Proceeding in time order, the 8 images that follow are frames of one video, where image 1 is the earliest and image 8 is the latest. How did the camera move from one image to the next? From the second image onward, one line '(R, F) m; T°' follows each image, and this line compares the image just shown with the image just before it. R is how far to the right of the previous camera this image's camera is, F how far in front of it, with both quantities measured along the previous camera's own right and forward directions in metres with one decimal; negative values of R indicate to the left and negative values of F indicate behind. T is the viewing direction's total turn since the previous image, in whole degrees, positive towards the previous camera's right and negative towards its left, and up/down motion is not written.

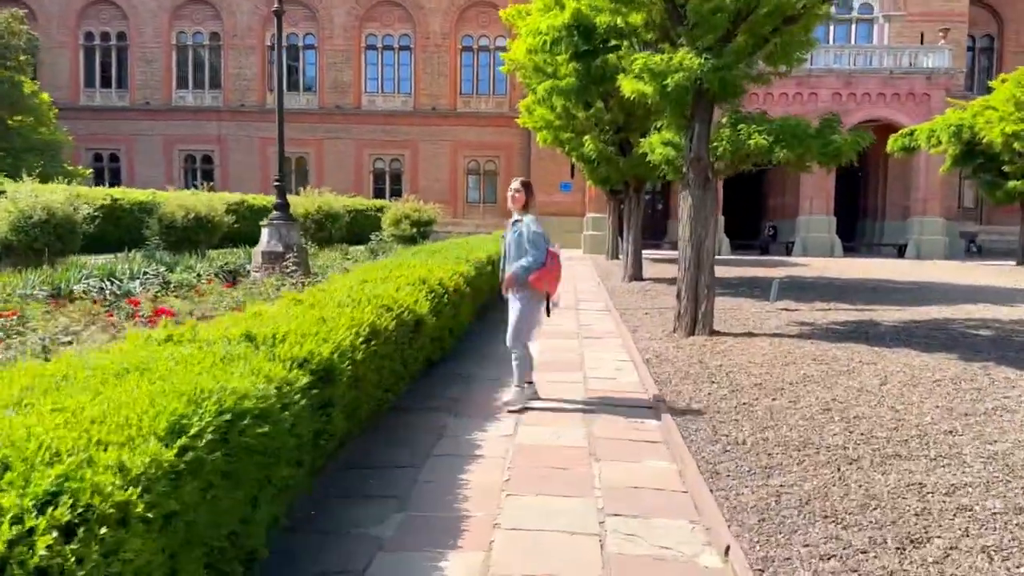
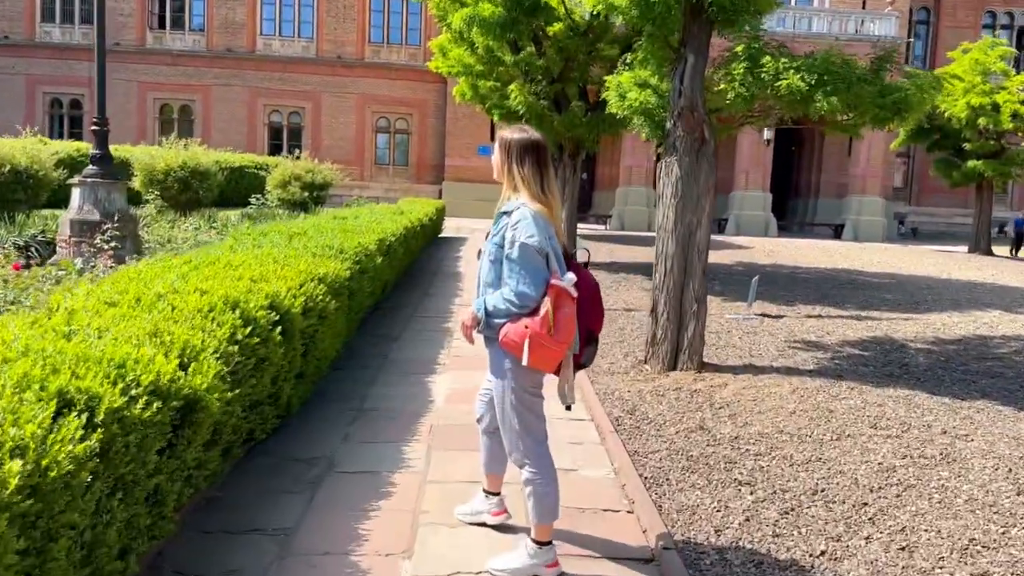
(+0.1, +3.1) m; +6°
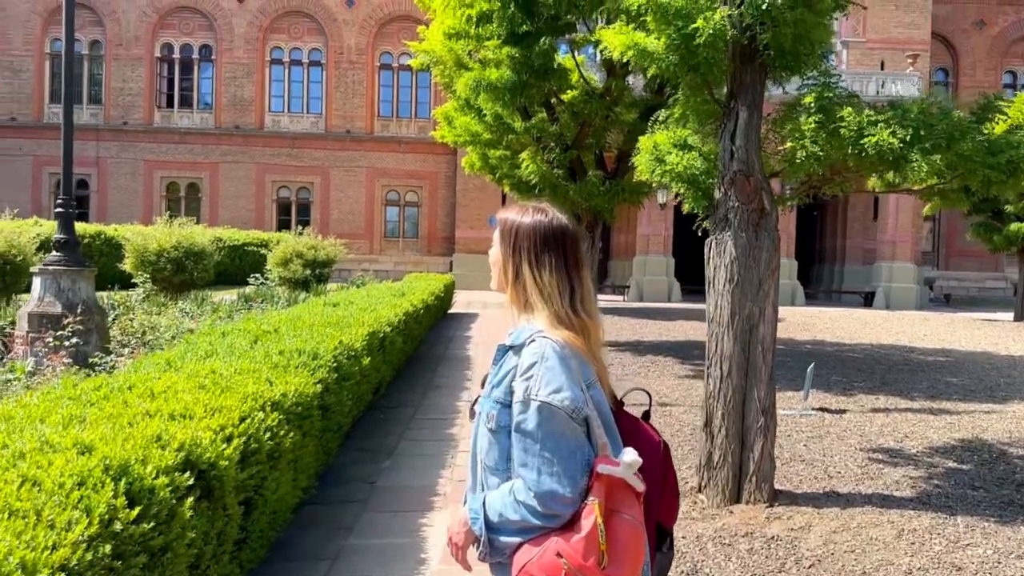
(0.0, +1.2) m; -1°
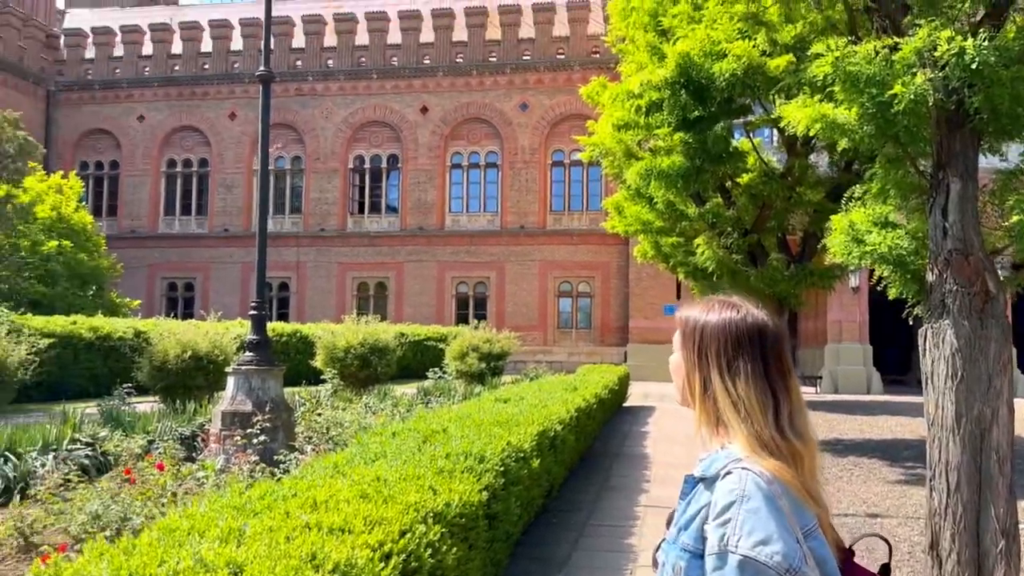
(0.0, +0.3) m; -12°
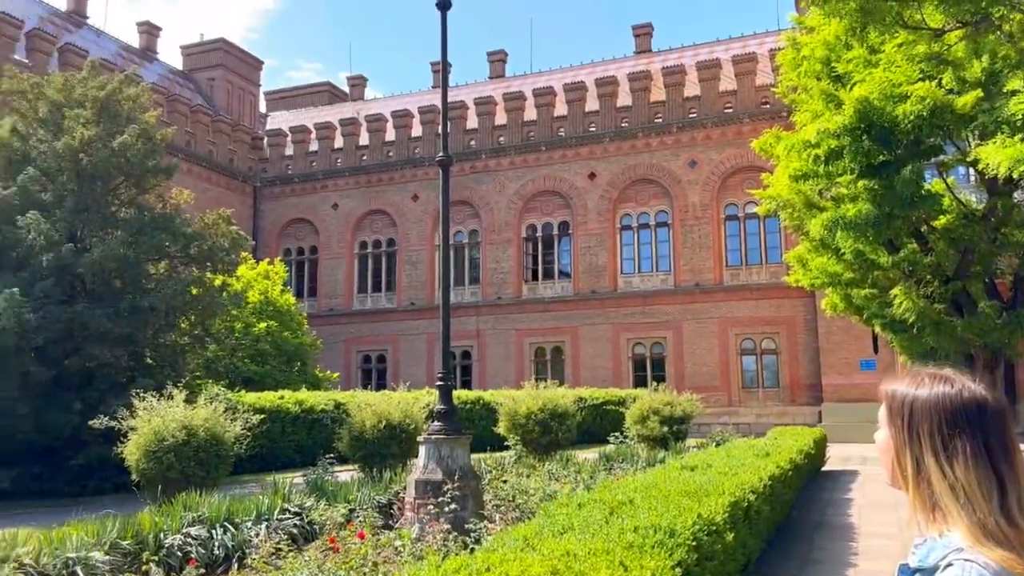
(0.0, -0.1) m; -12°
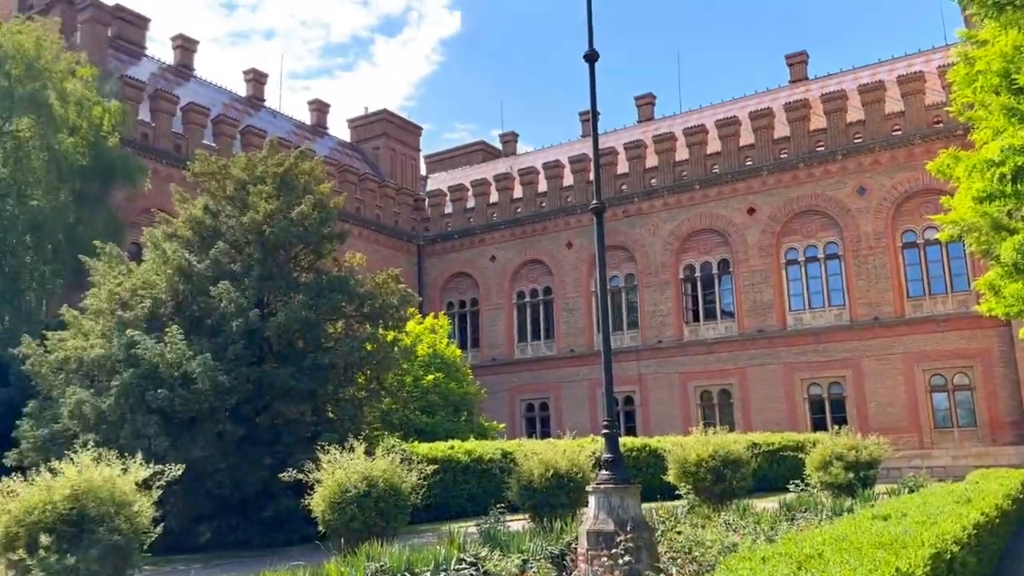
(-0.1, 0.0) m; -11°
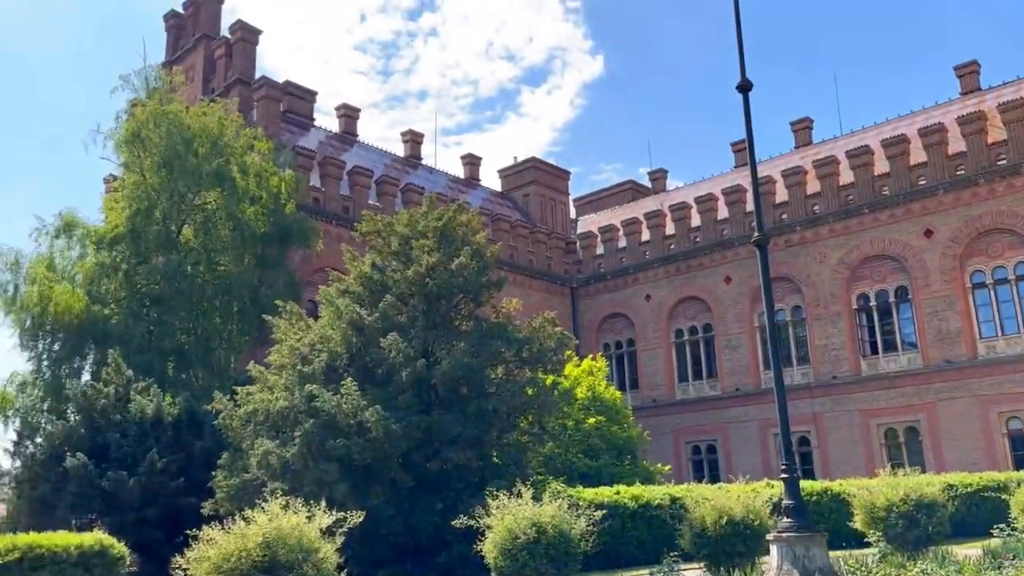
(-0.1, 0.0) m; -11°
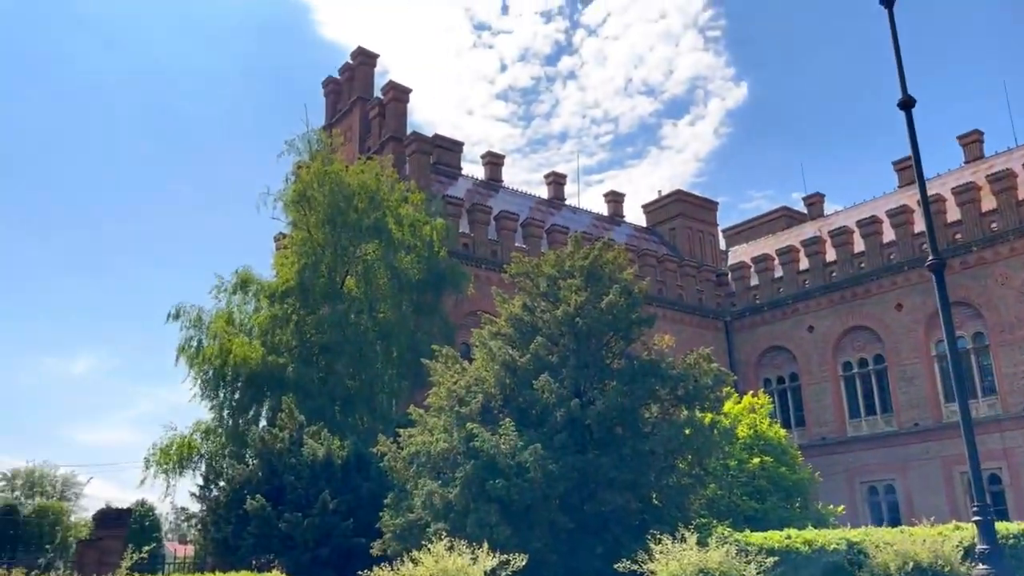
(-0.1, 0.0) m; -10°
